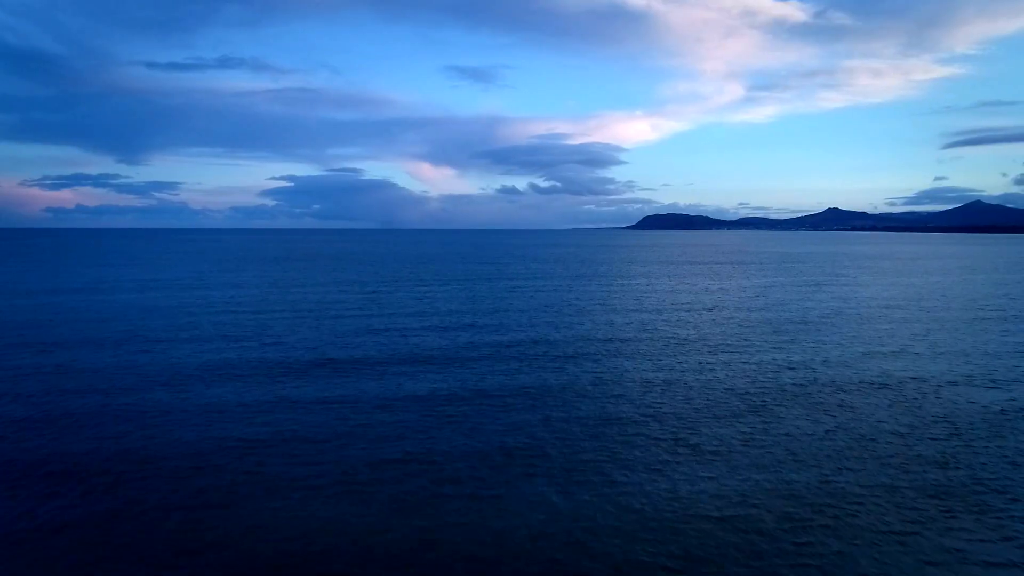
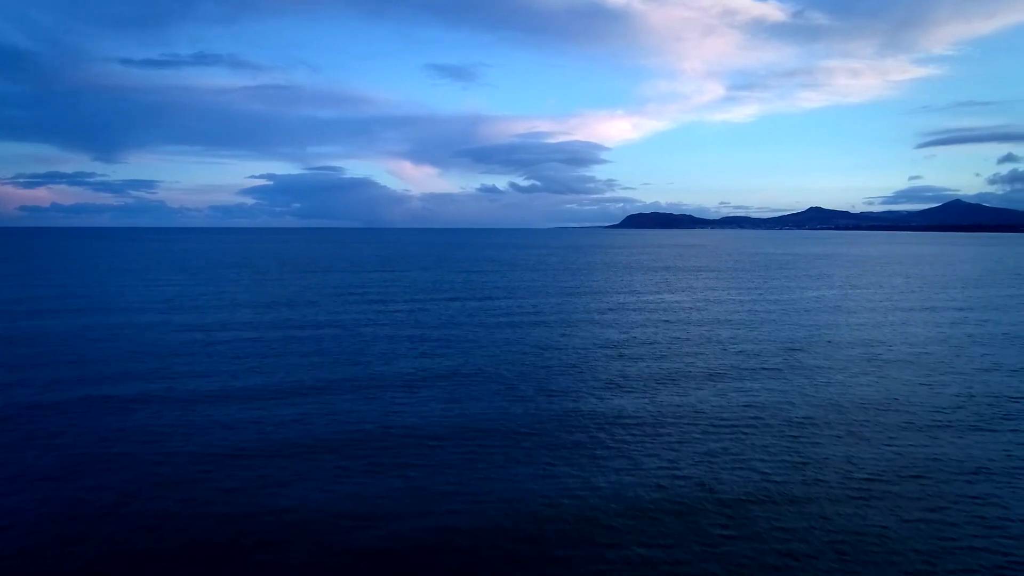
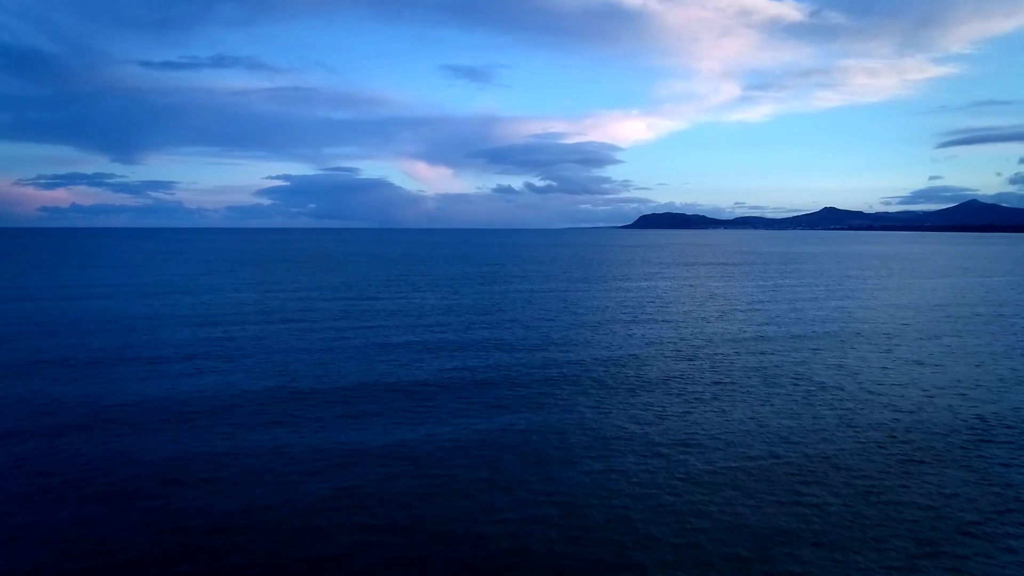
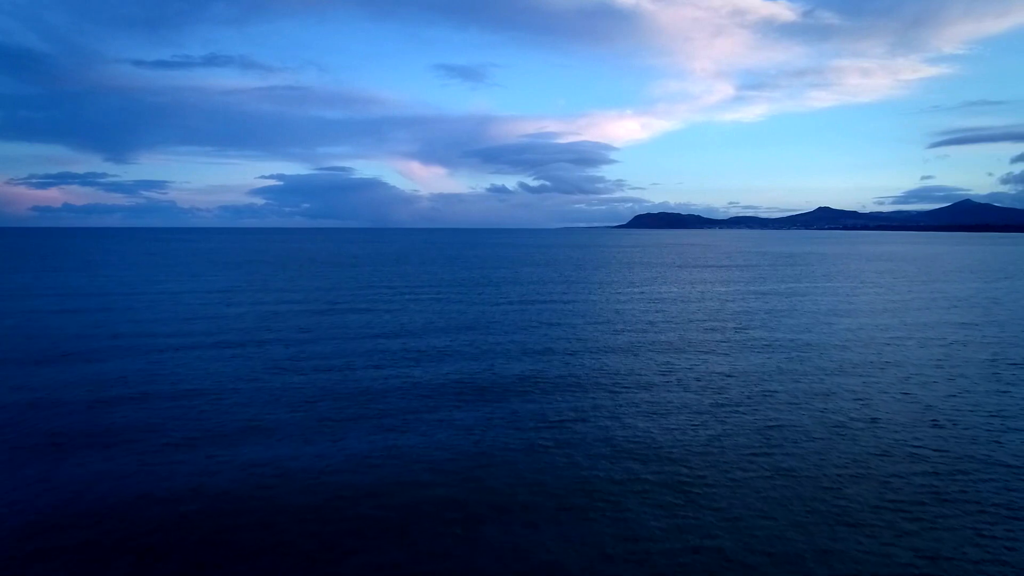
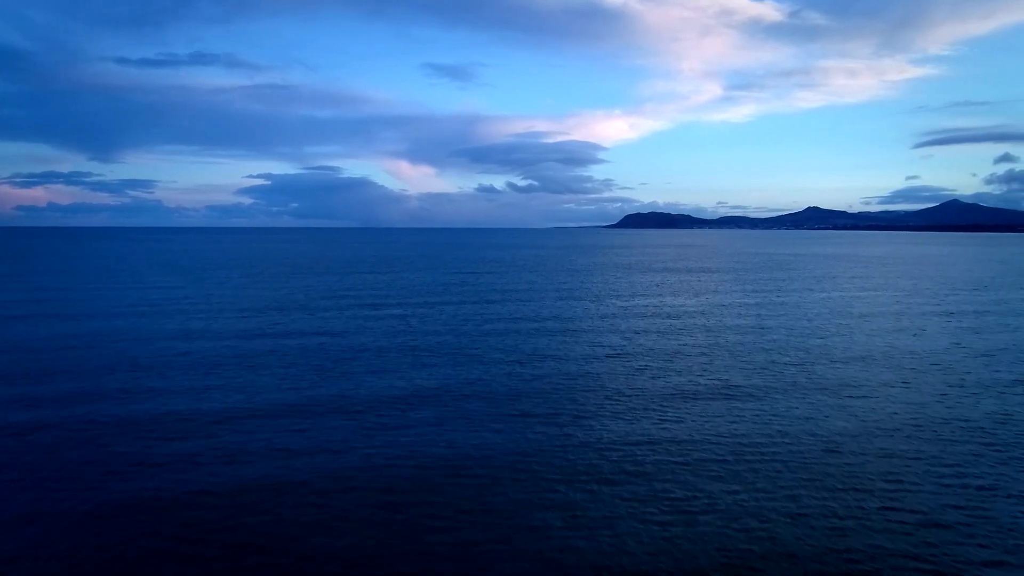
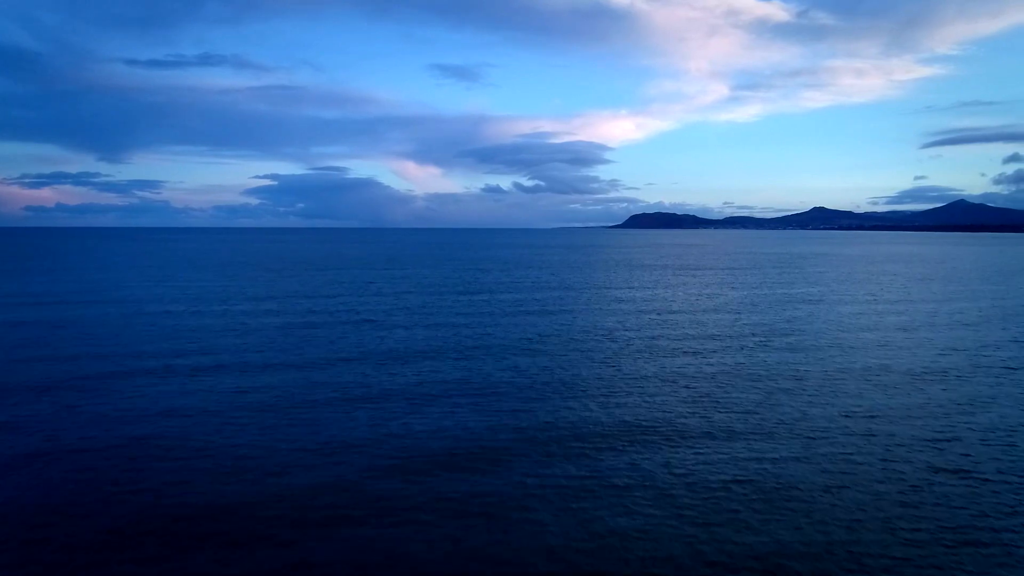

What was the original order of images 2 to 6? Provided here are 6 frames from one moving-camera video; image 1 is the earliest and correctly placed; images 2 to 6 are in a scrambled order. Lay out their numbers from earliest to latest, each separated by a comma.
3, 4, 6, 2, 5
